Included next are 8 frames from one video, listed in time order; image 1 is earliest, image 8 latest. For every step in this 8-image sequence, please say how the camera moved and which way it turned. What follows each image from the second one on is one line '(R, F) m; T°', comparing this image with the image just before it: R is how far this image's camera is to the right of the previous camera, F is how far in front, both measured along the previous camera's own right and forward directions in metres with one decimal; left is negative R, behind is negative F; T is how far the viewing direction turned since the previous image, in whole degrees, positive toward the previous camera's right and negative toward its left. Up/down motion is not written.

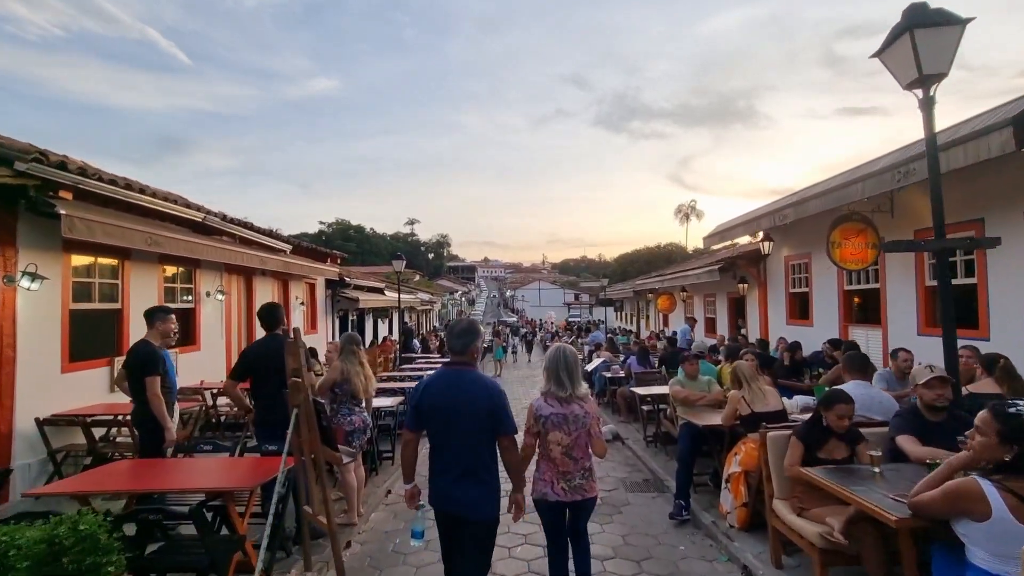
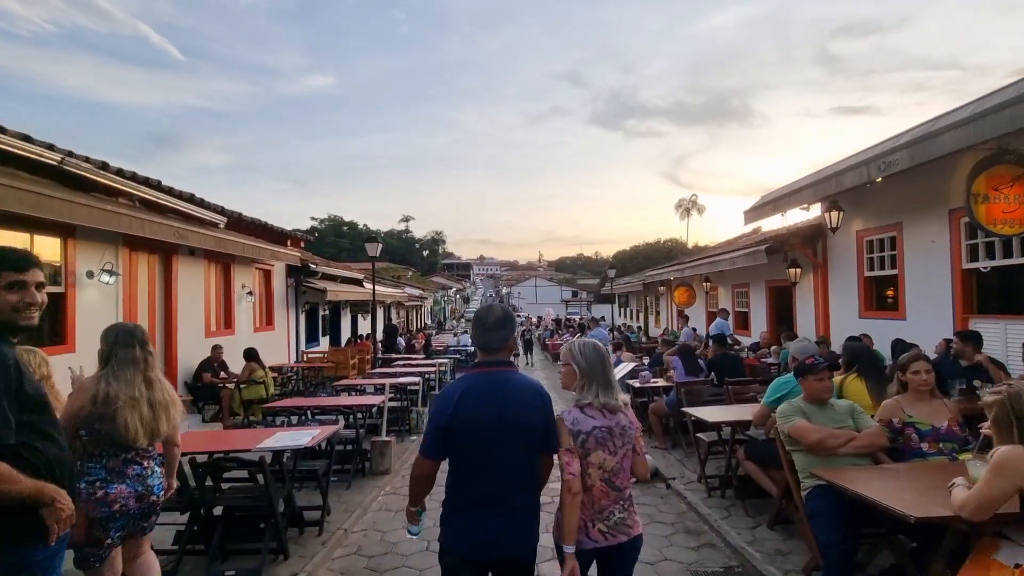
(0.0, +2.8) m; 0°
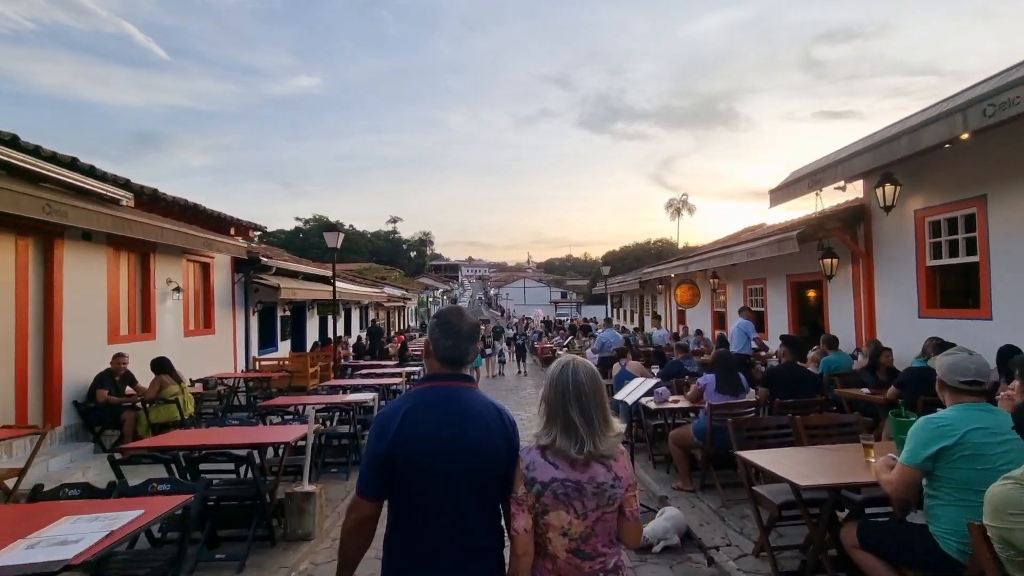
(+0.2, +2.0) m; +1°
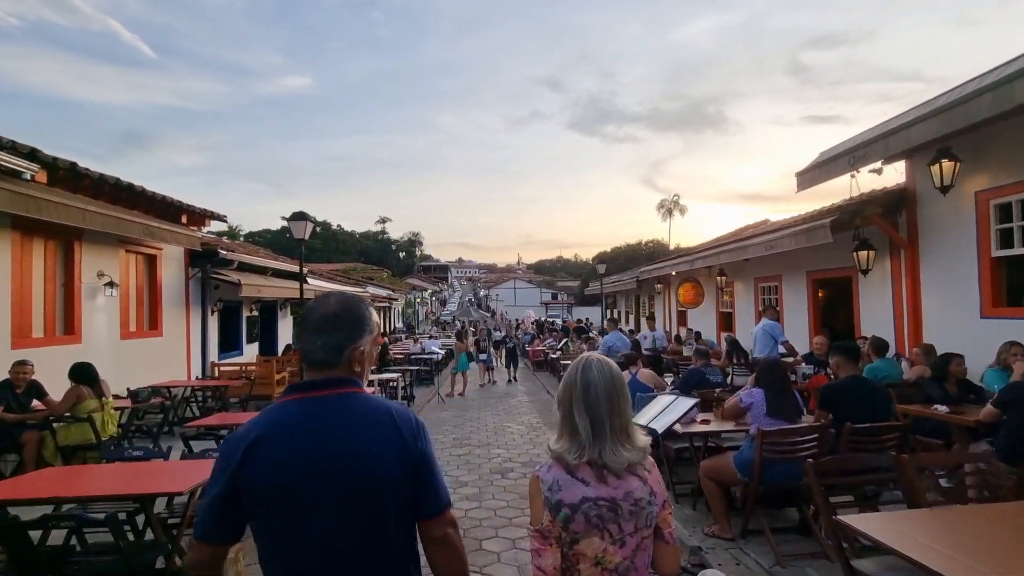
(0.0, +1.3) m; +1°
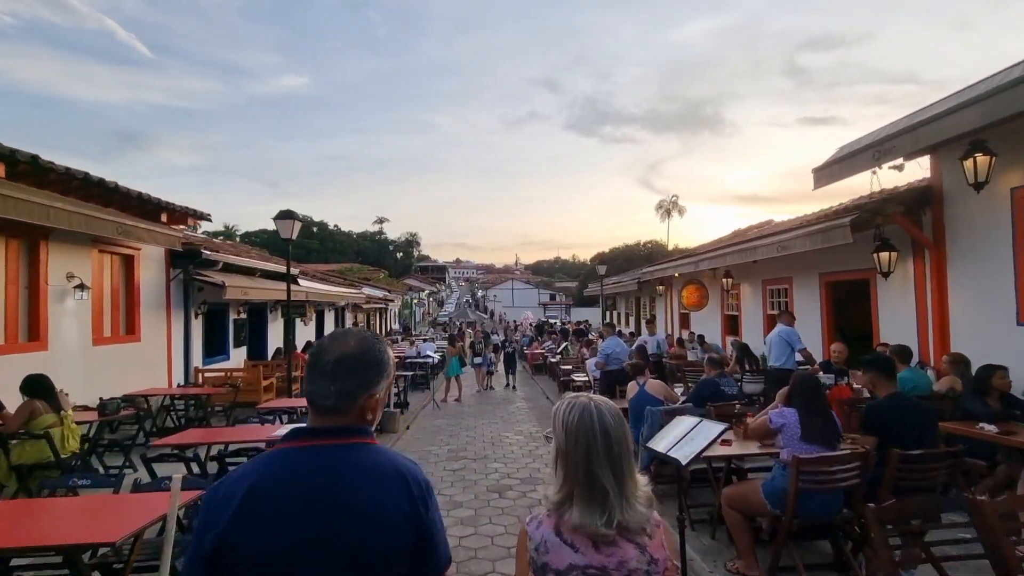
(0.0, +0.5) m; 0°
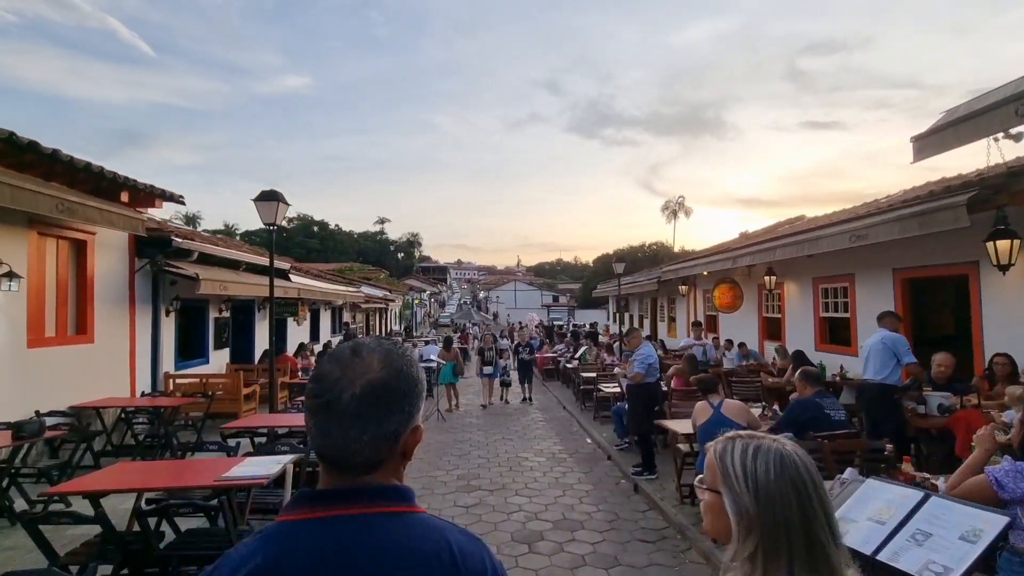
(-0.4, +1.5) m; 0°
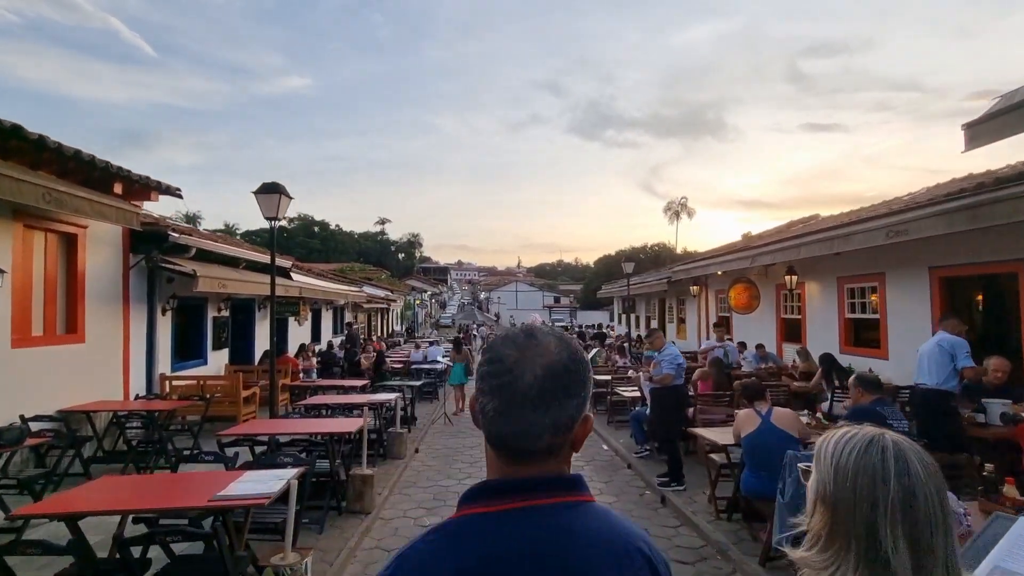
(-0.2, +0.5) m; 0°
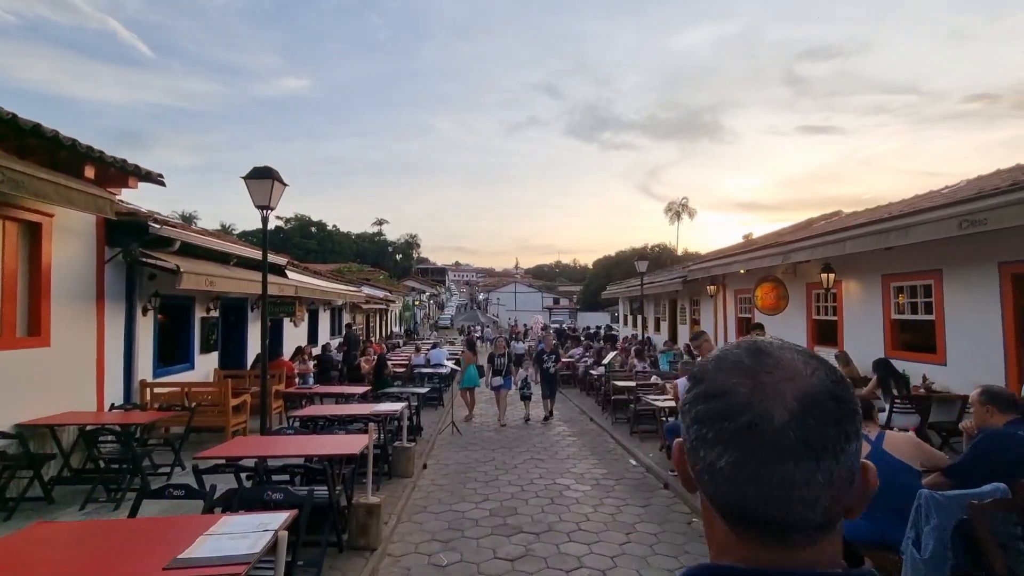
(-0.4, +0.9) m; 0°
